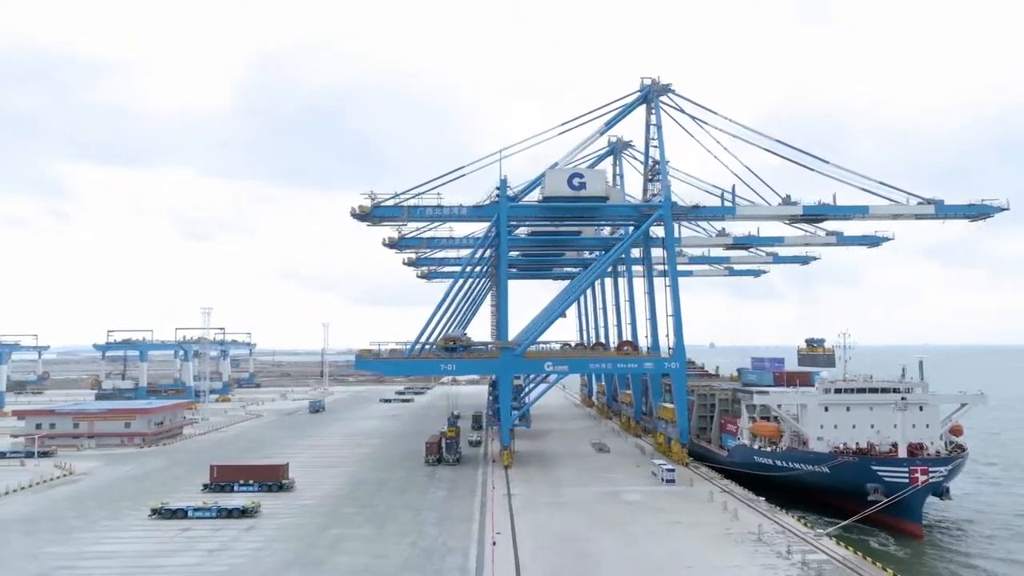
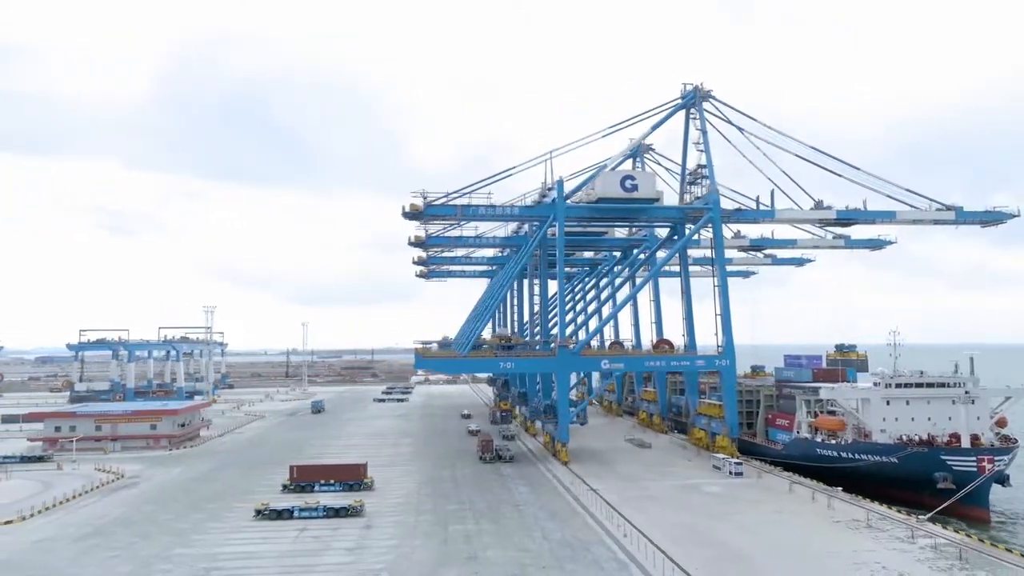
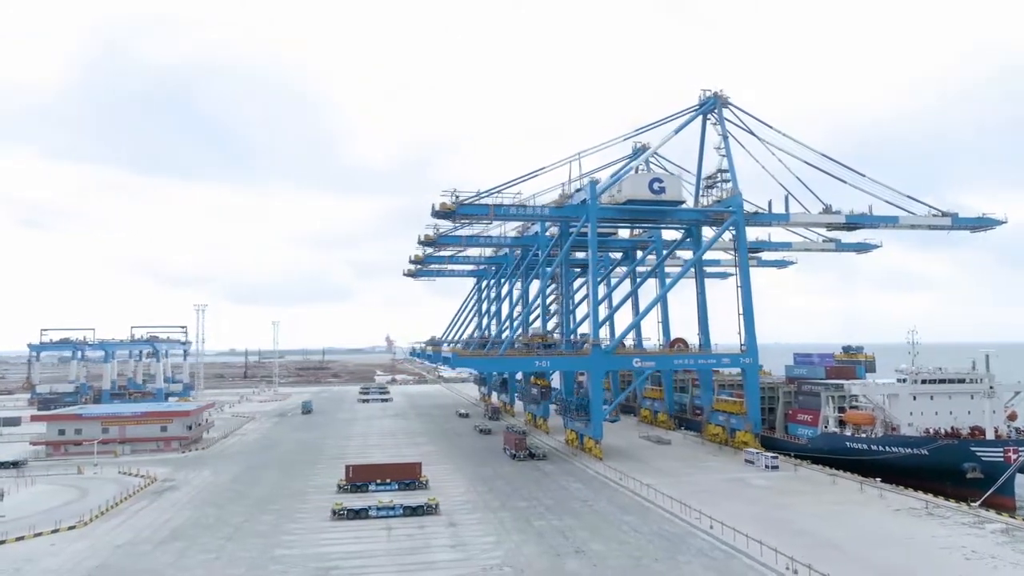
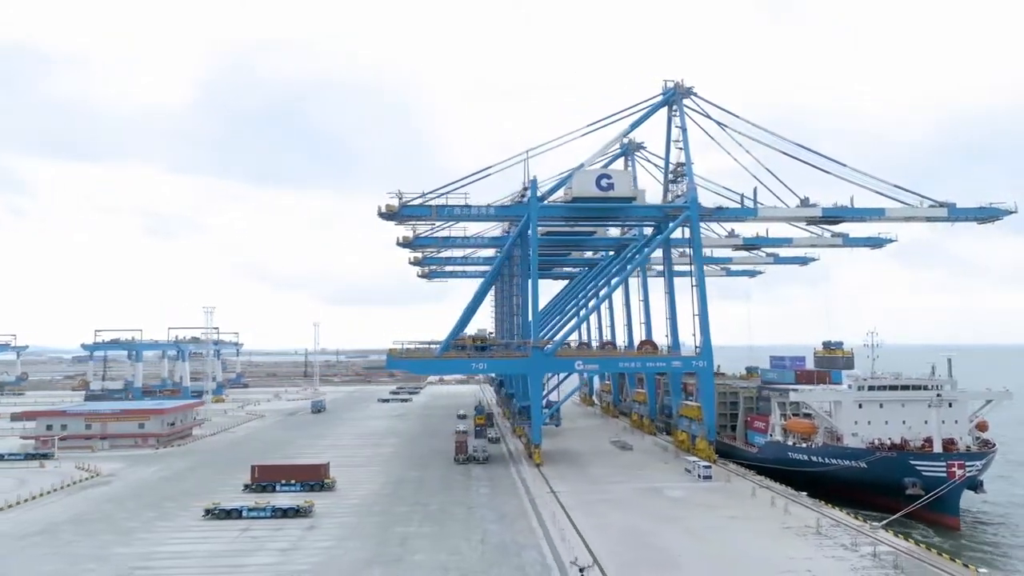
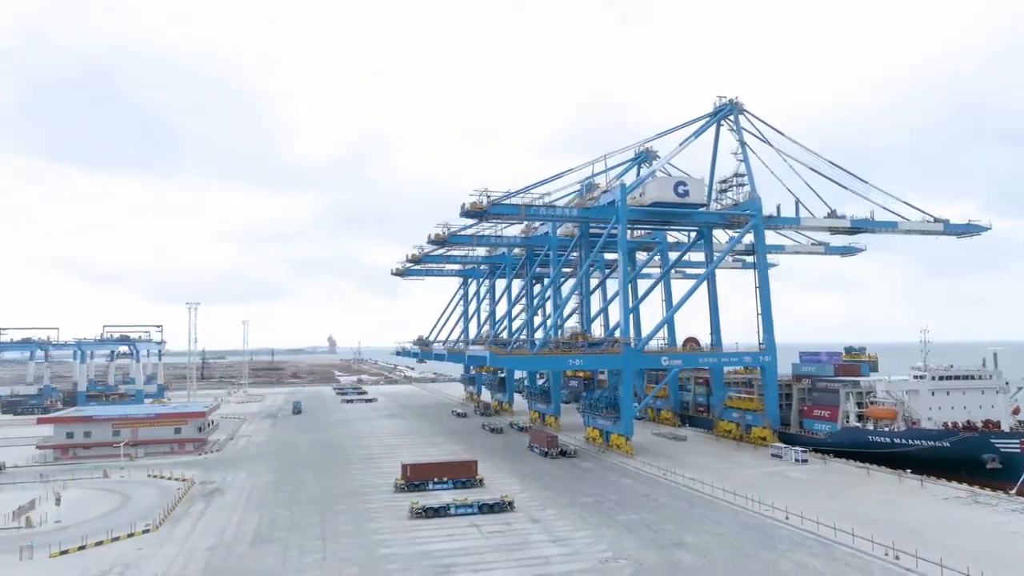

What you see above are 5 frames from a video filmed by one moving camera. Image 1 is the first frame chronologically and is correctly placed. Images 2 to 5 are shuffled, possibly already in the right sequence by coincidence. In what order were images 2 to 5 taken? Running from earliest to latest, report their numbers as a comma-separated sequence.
4, 2, 3, 5
